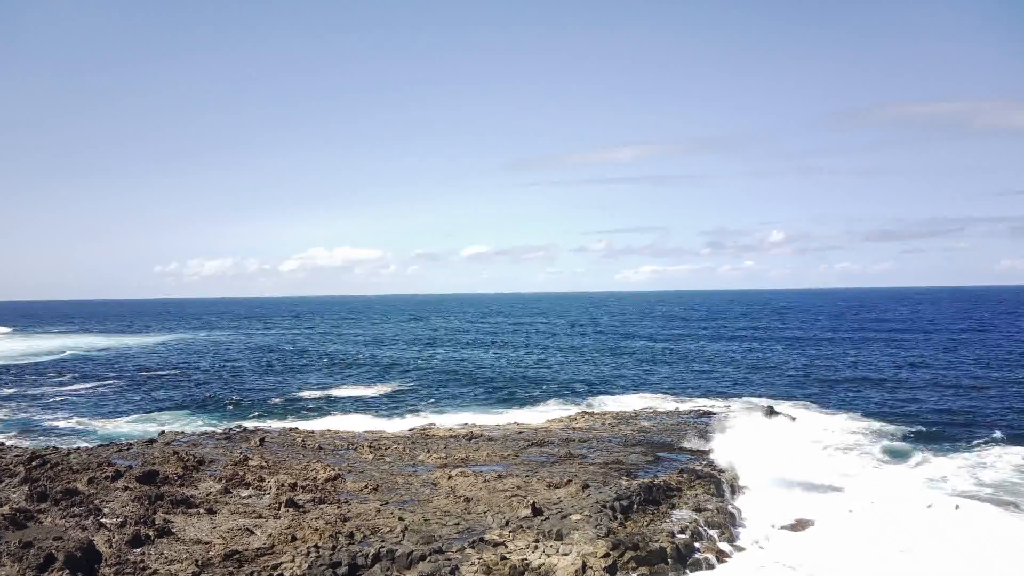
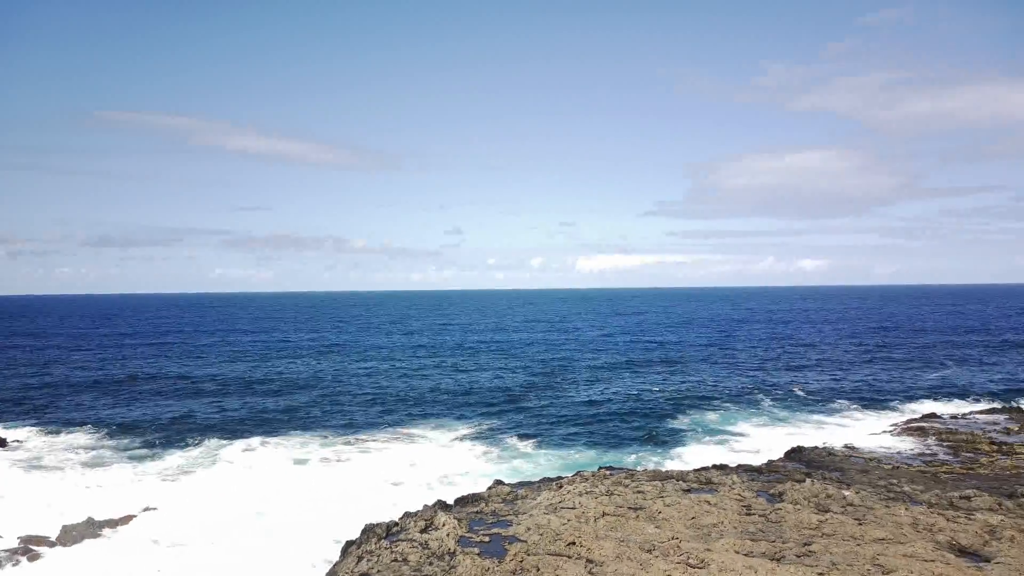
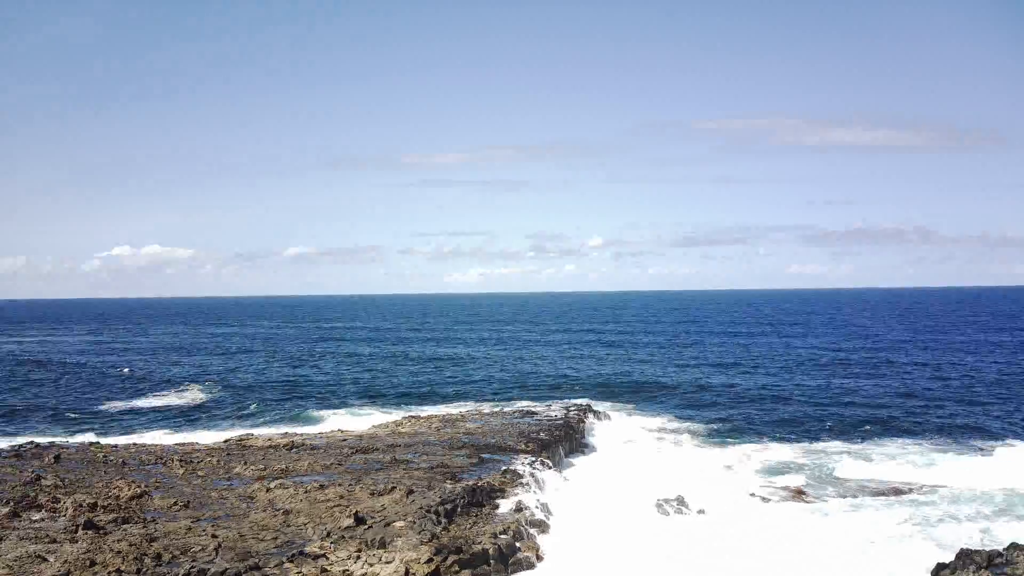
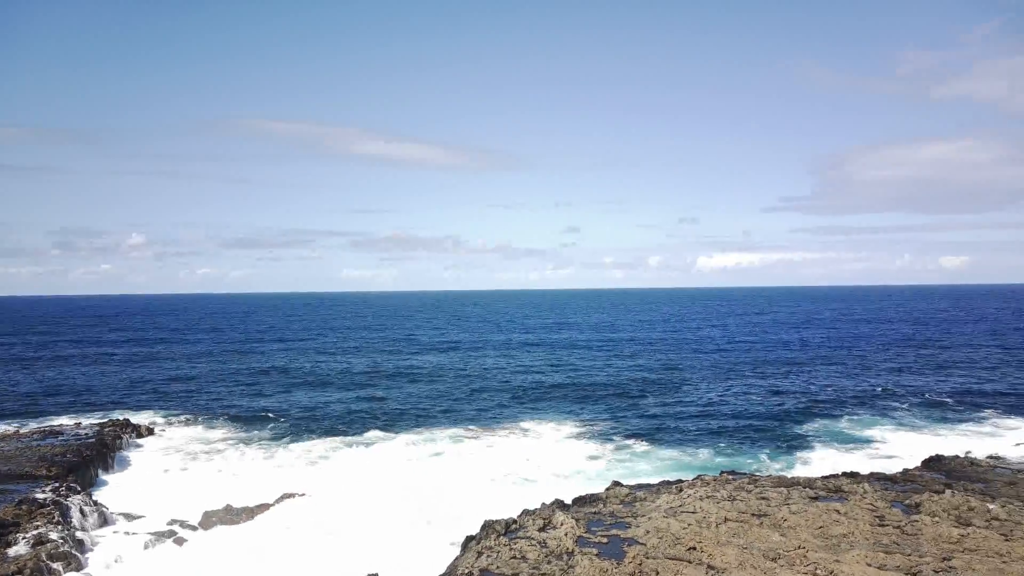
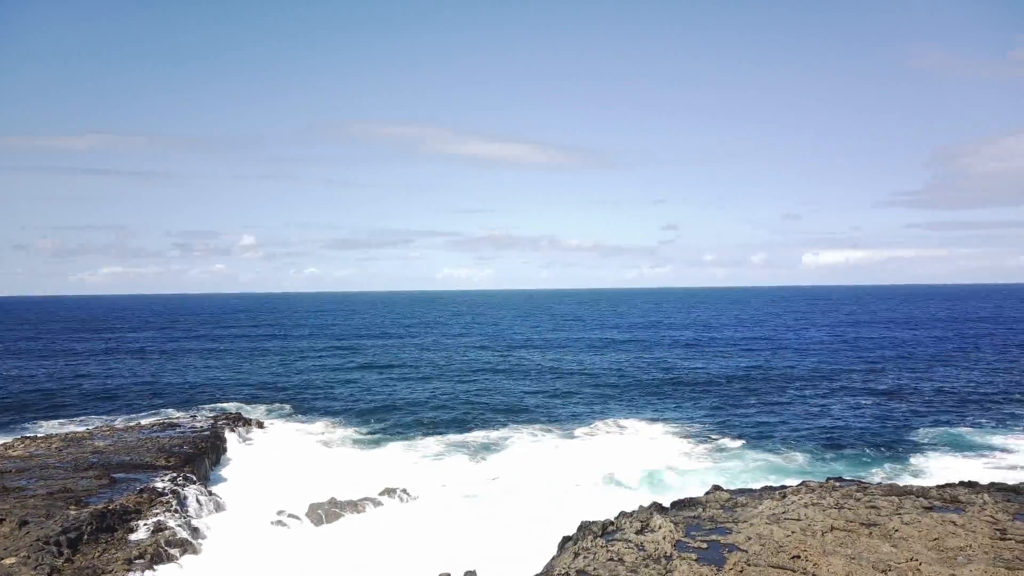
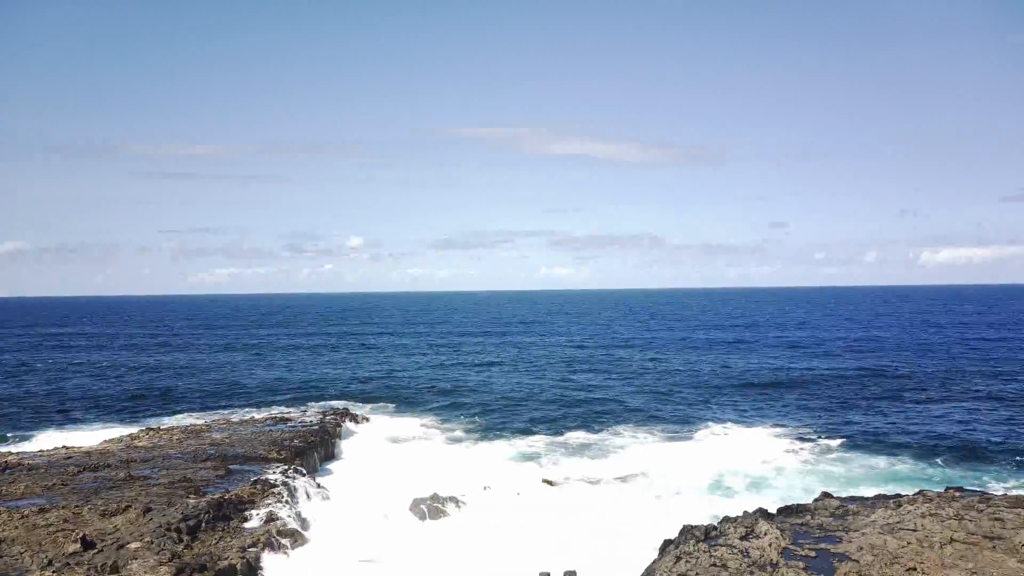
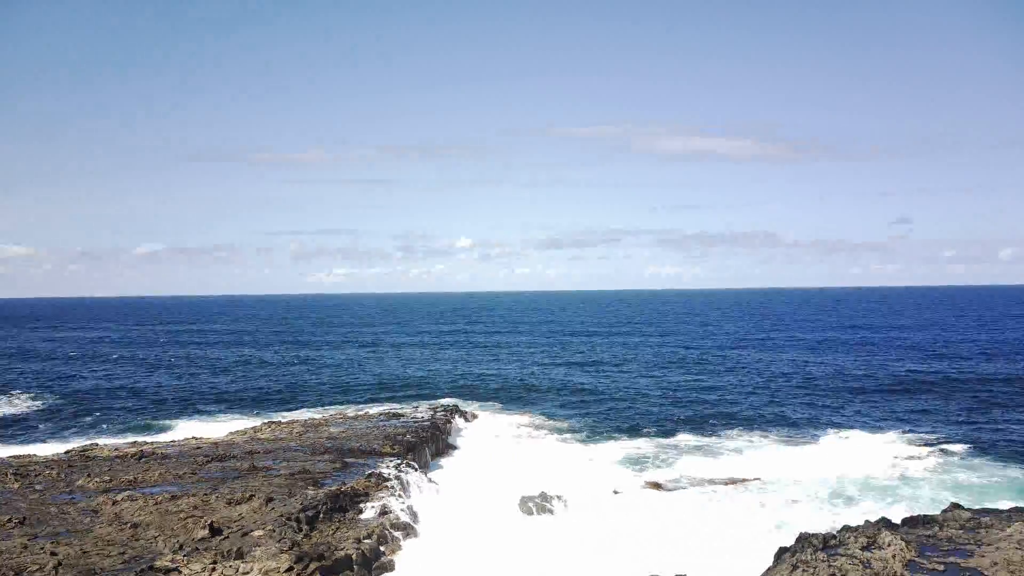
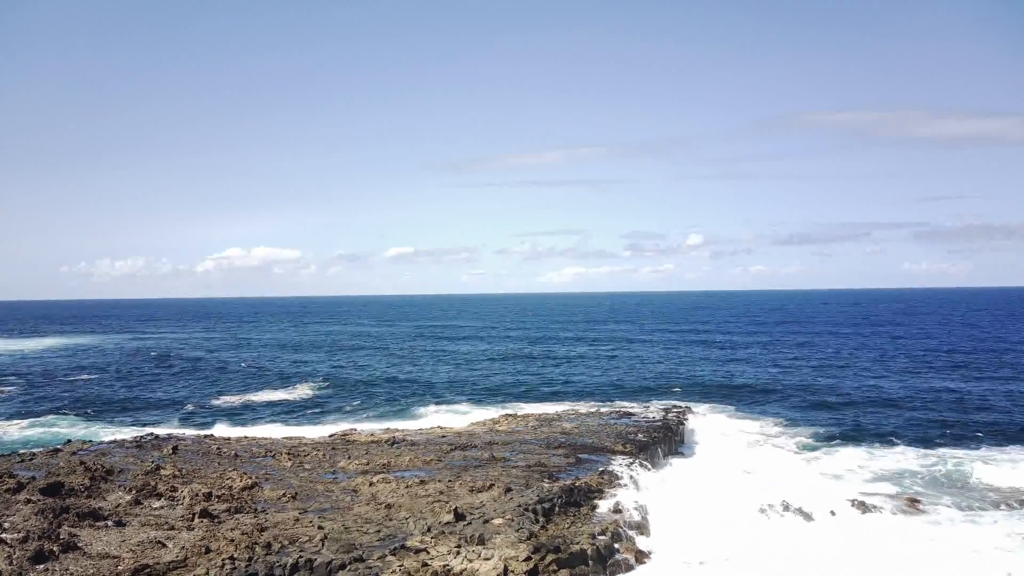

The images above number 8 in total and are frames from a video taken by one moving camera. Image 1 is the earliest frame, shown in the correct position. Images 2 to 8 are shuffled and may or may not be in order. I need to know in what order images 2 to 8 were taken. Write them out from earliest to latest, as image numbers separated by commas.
8, 3, 7, 6, 5, 4, 2
